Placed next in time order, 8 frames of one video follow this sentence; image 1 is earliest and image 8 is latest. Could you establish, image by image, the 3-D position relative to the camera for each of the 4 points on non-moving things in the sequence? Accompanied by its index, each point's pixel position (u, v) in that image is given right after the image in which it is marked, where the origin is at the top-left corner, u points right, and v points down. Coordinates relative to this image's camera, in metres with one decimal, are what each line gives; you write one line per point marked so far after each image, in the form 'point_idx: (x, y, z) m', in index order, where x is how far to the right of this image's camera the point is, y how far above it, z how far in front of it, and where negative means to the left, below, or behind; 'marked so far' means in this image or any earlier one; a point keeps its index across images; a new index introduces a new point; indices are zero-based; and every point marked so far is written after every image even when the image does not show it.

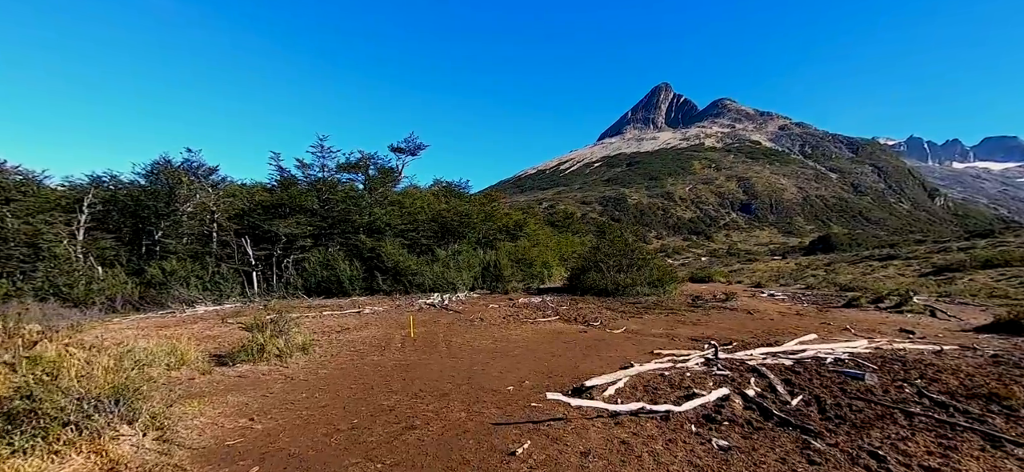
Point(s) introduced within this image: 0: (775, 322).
0: (+9.2, -2.9, +14.0) m
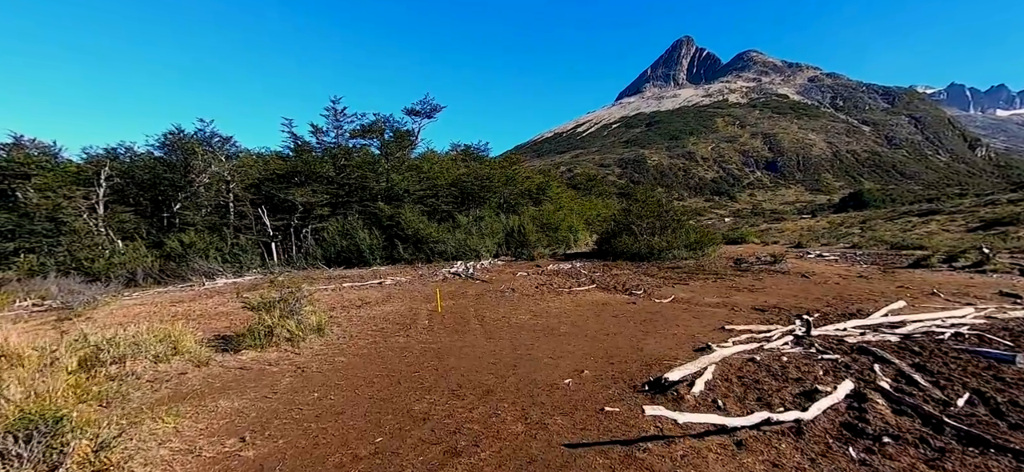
0: (+10.3, -1.5, +12.4) m
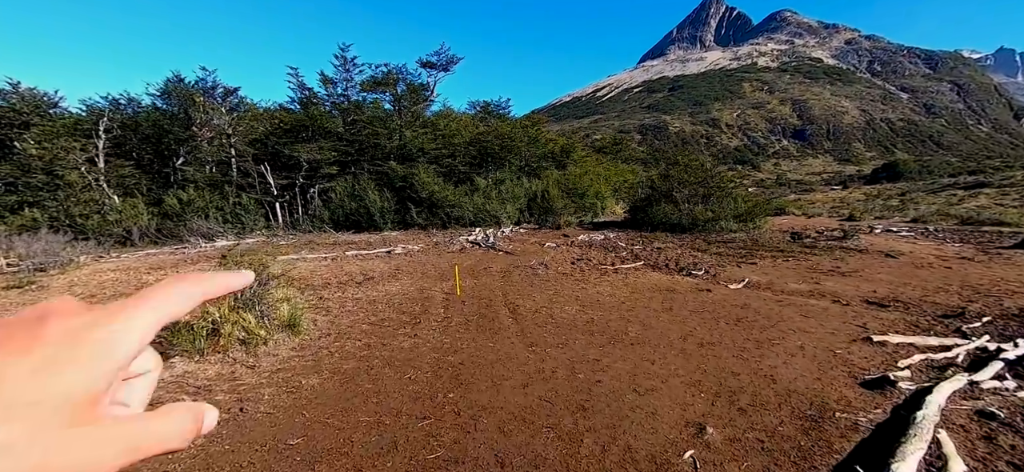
0: (+11.1, -0.8, +9.9) m
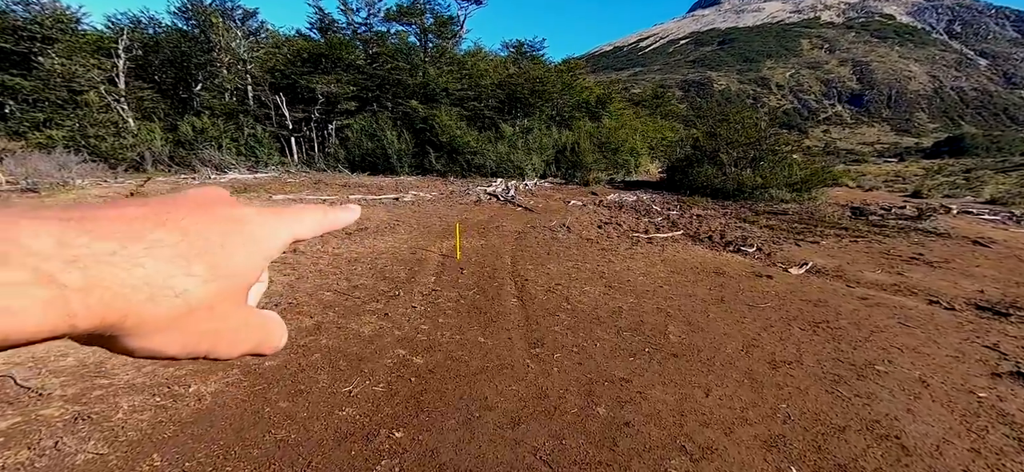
0: (+11.4, -0.7, +7.9) m
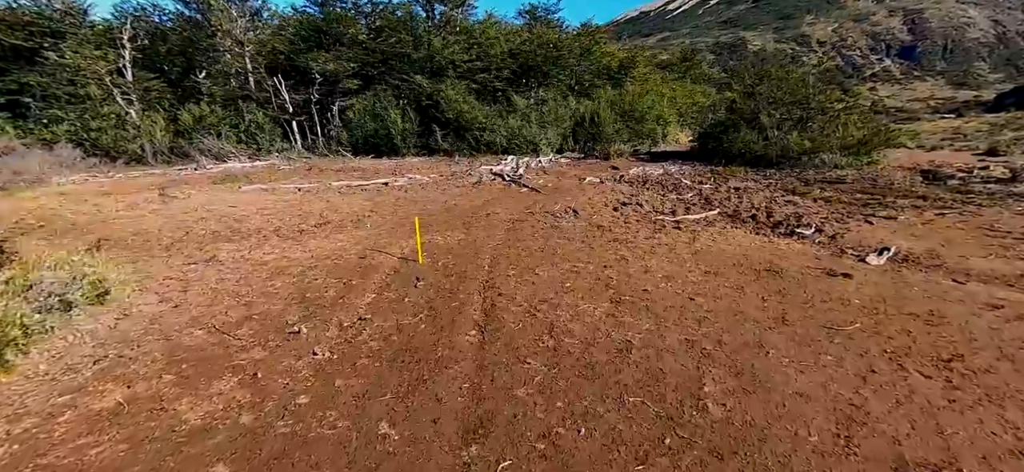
0: (+11.3, -0.2, +5.6) m
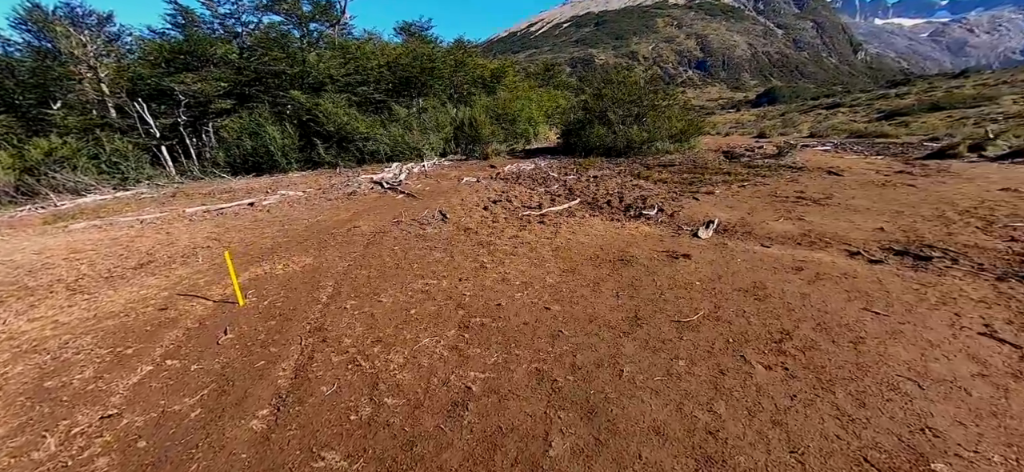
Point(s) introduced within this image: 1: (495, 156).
0: (+8.9, +1.0, +8.1) m
1: (-1.4, +3.3, +16.8) m
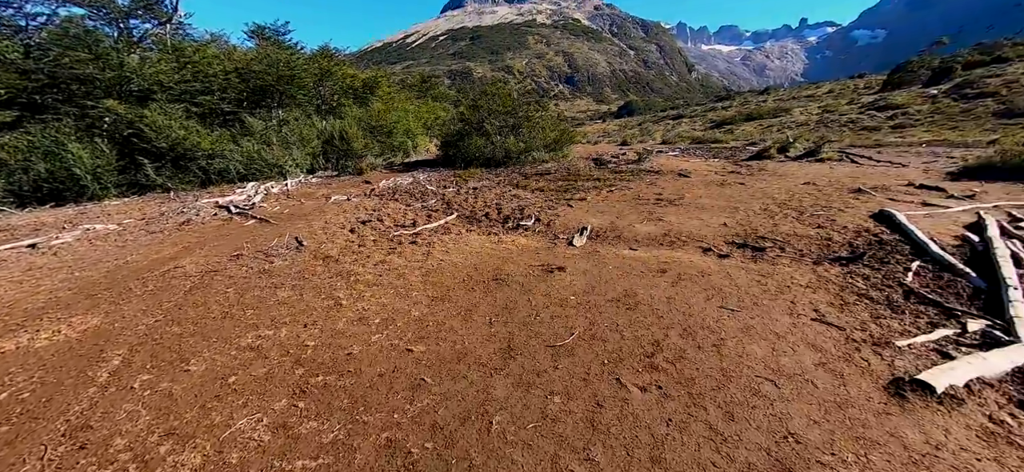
0: (+6.2, +1.3, +9.6) m
1: (-6.2, +2.5, +15.4) m
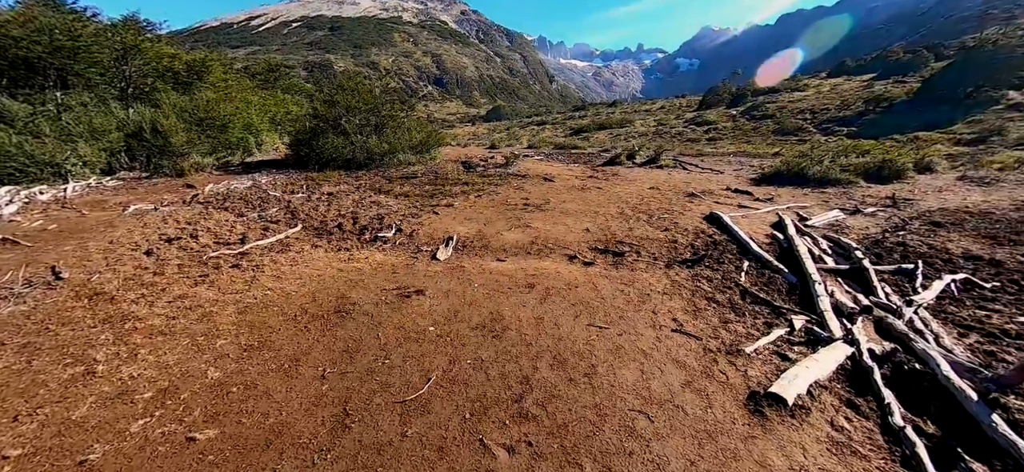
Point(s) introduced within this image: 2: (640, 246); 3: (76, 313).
0: (+2.8, +1.3, +10.5) m
1: (-10.8, +1.9, +12.3) m
2: (+1.5, -0.1, +4.6) m
3: (-3.9, -0.7, +3.5) m
